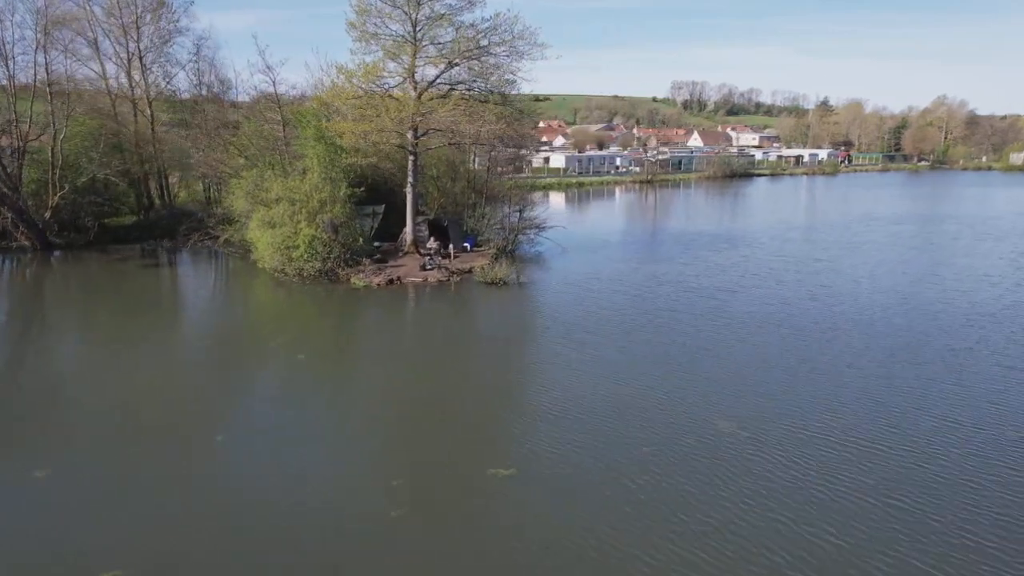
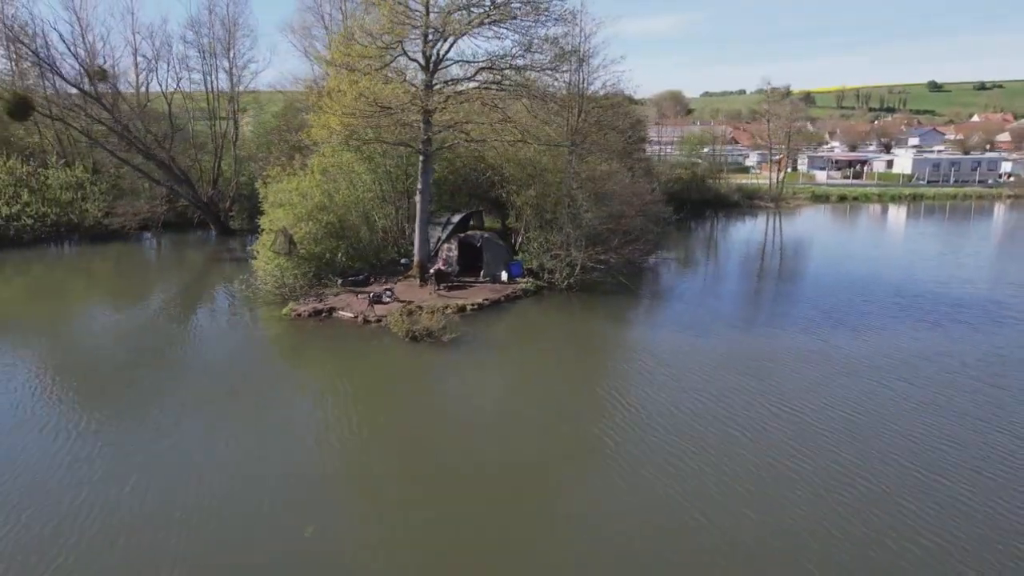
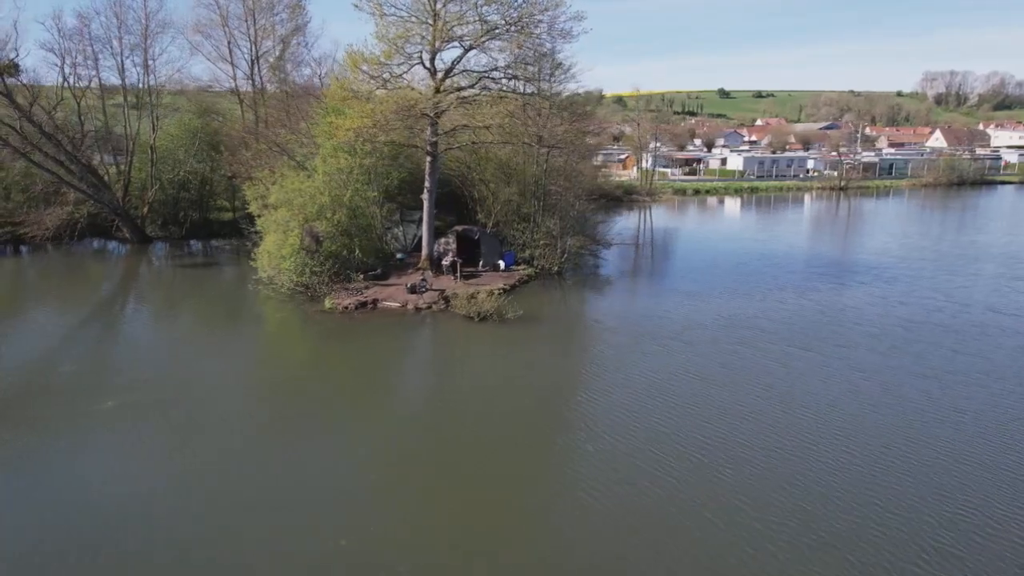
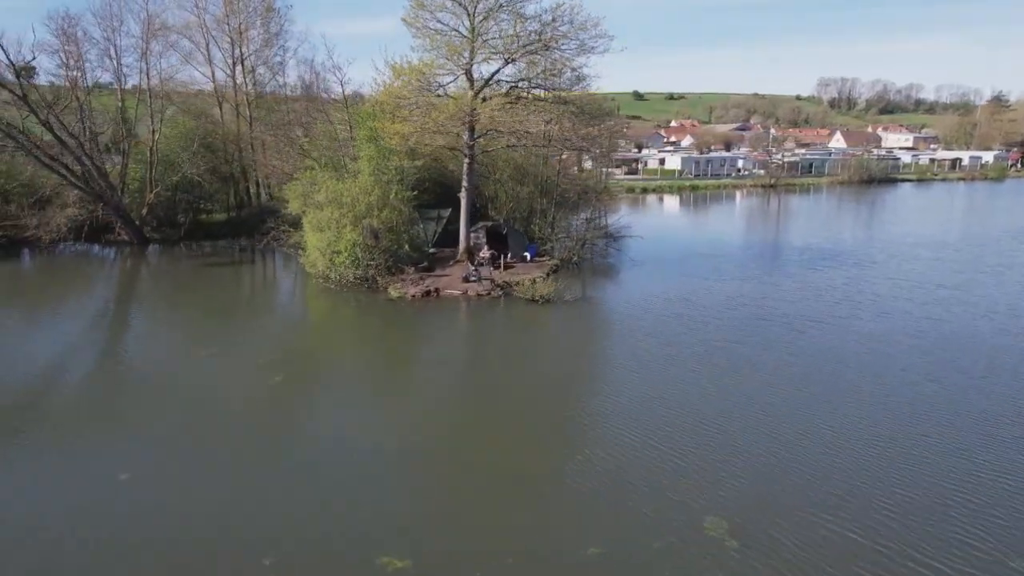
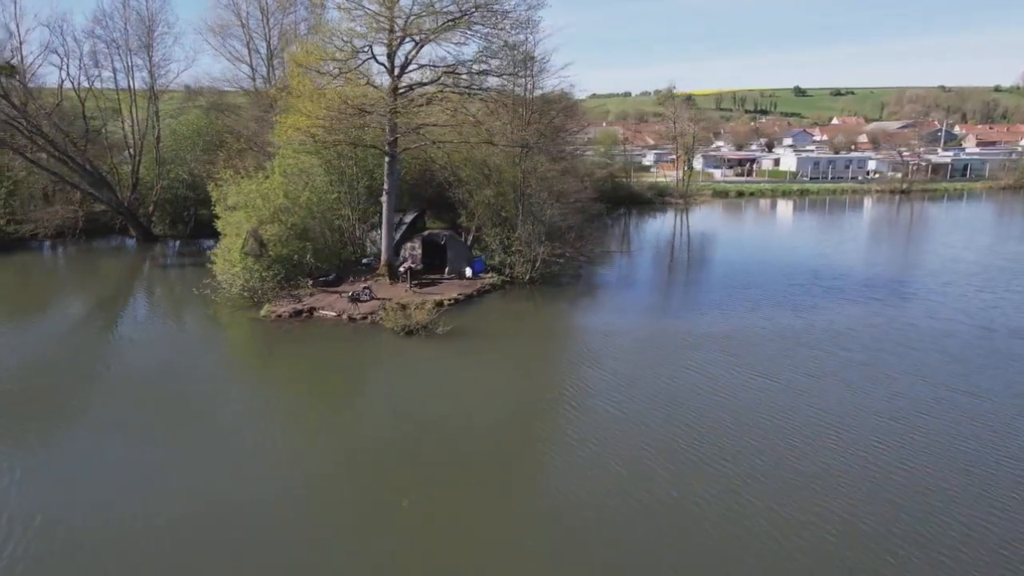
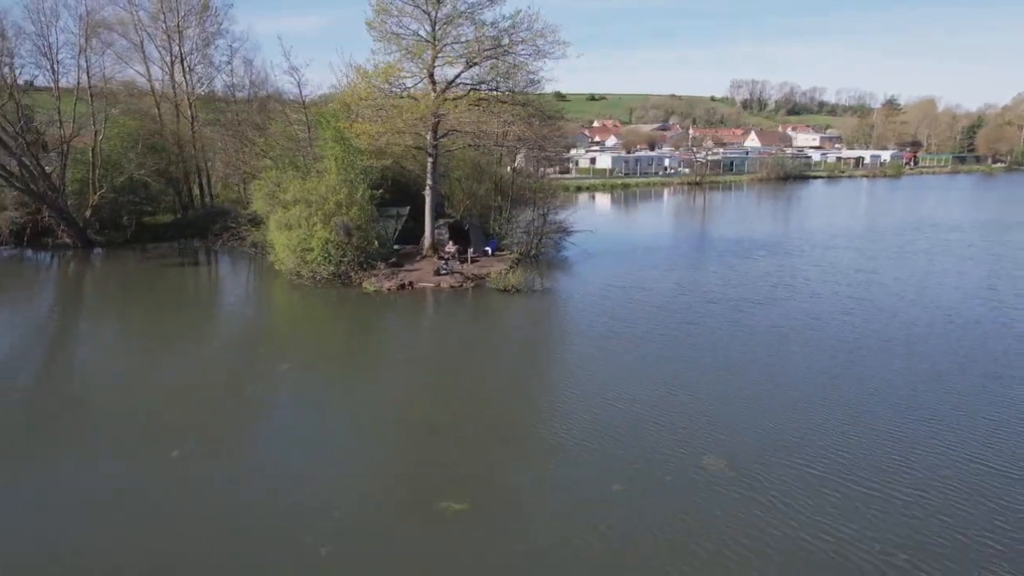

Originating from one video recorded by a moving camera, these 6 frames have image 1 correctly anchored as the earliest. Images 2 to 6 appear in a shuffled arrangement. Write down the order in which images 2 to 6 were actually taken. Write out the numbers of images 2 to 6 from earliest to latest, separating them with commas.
6, 4, 3, 5, 2
